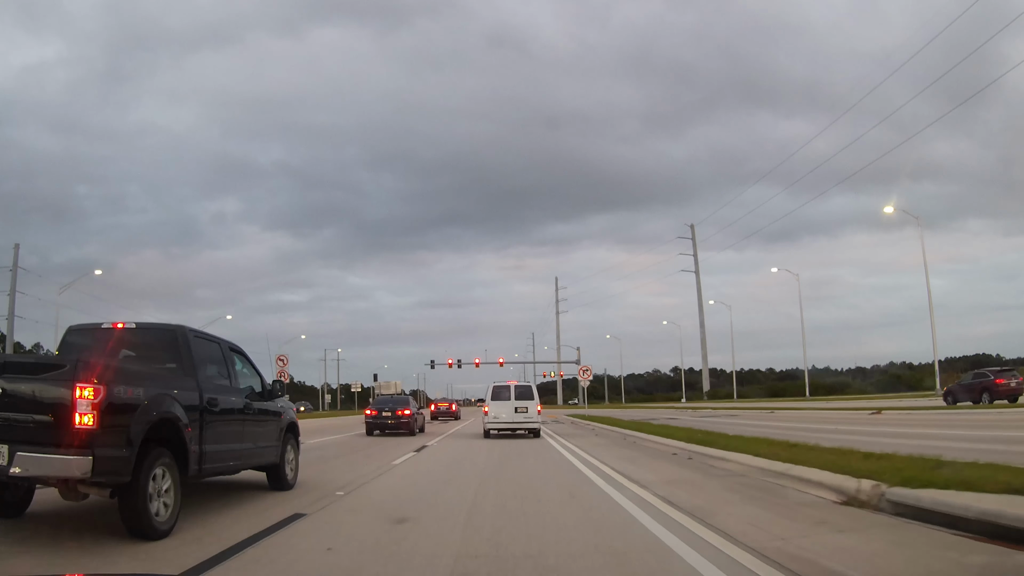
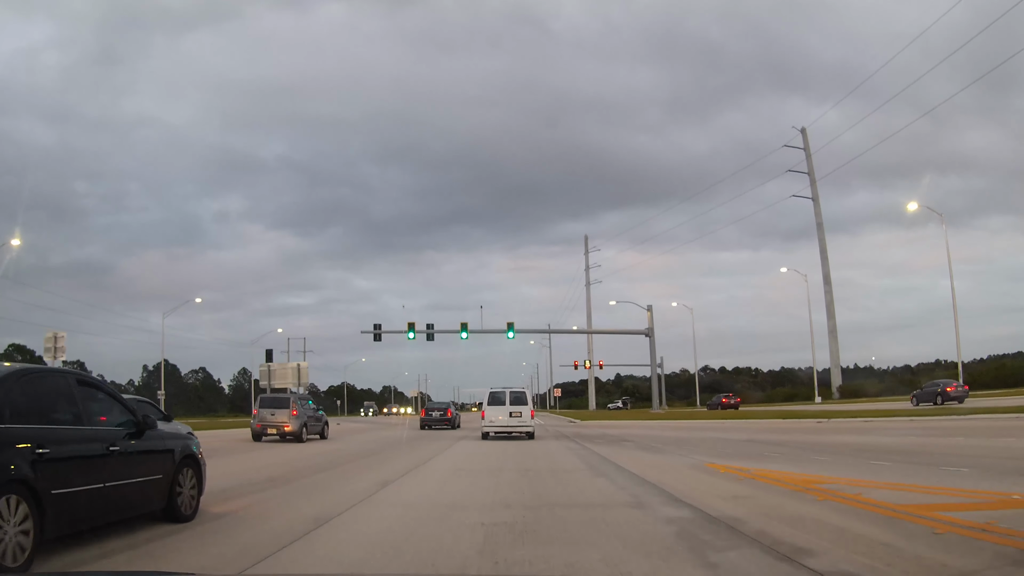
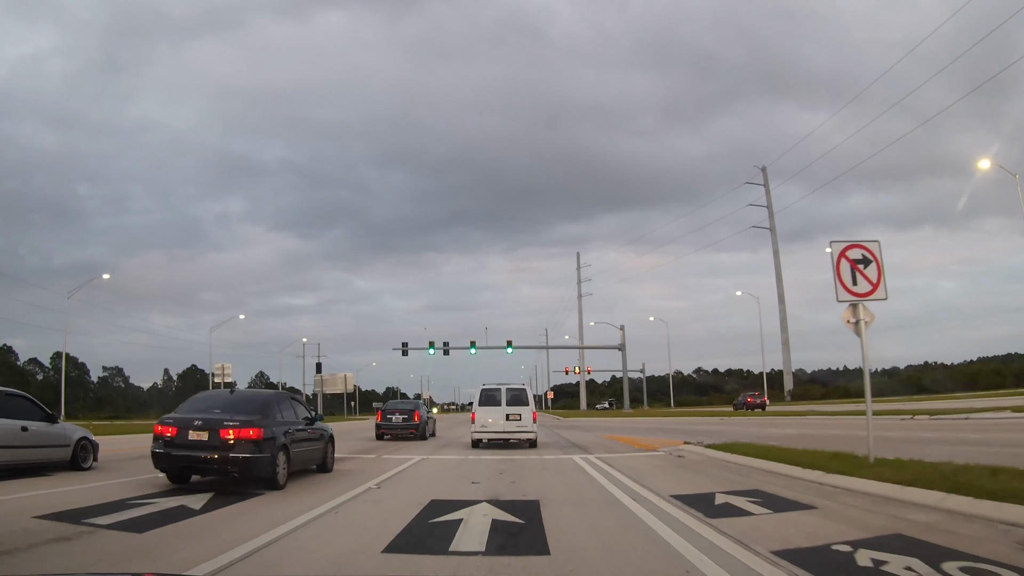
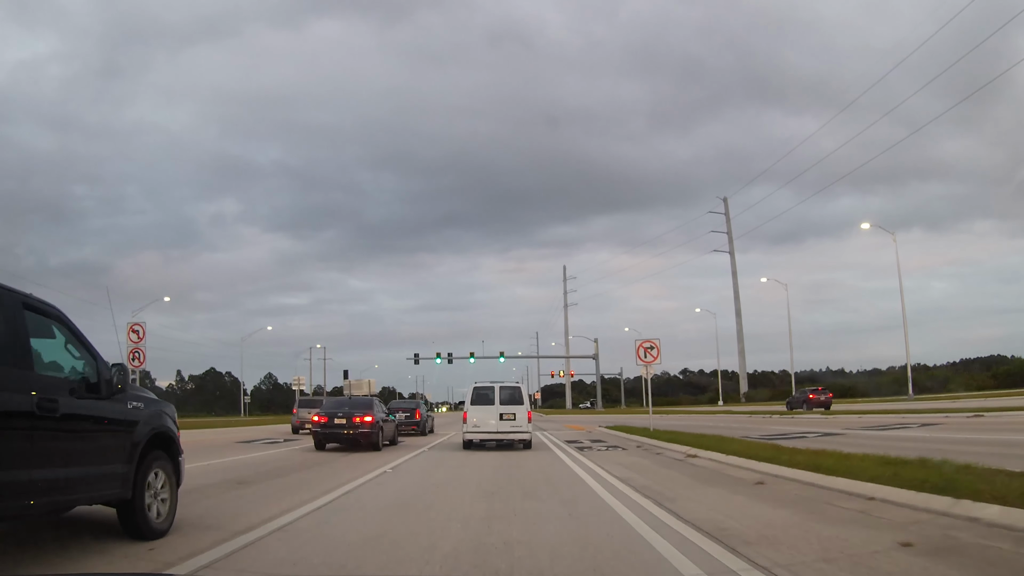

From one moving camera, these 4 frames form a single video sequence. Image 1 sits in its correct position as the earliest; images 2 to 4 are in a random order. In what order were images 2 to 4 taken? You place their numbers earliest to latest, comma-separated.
4, 3, 2
